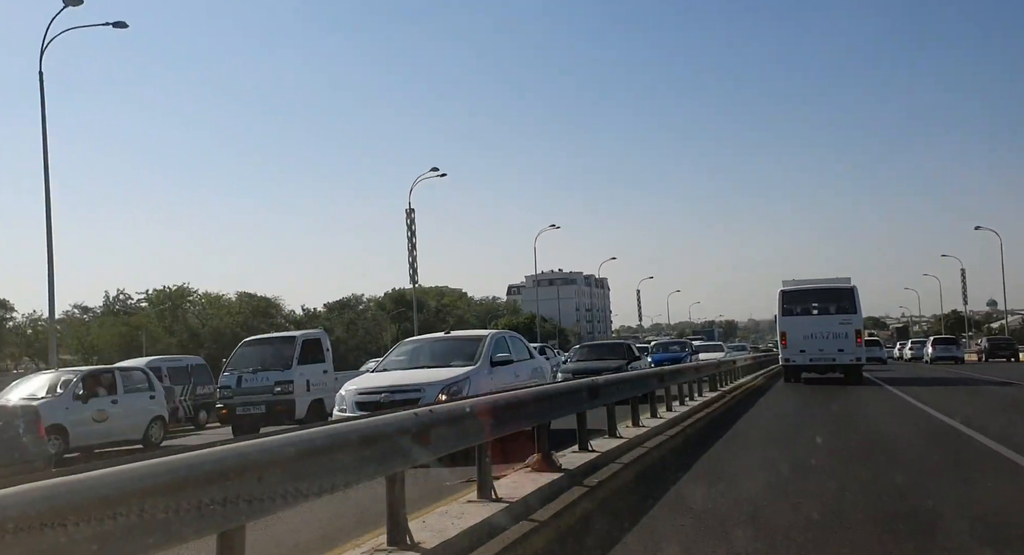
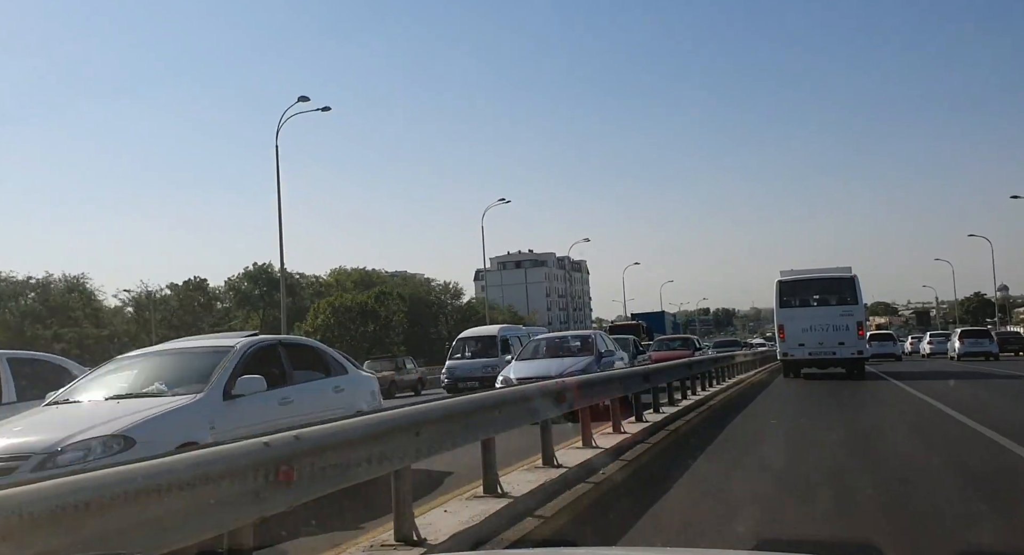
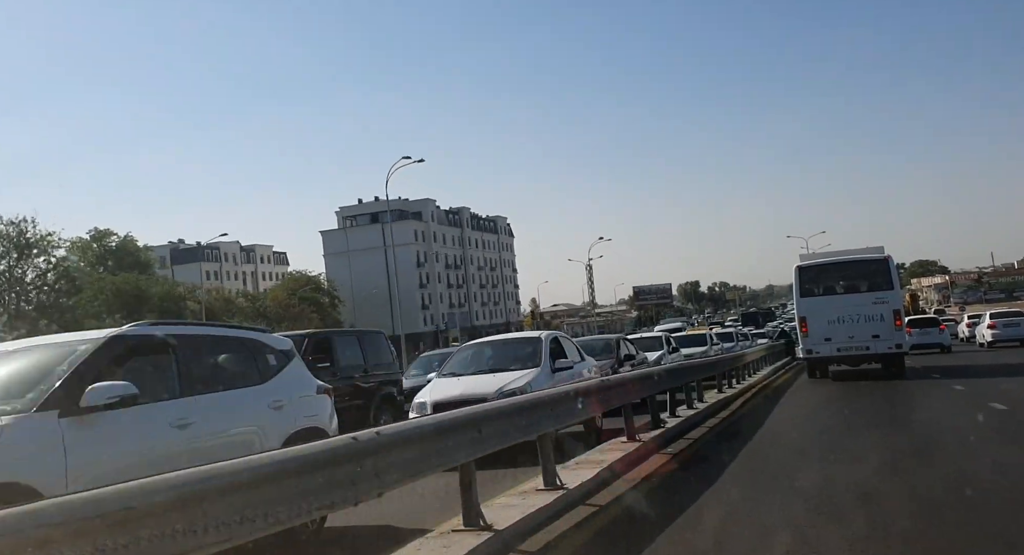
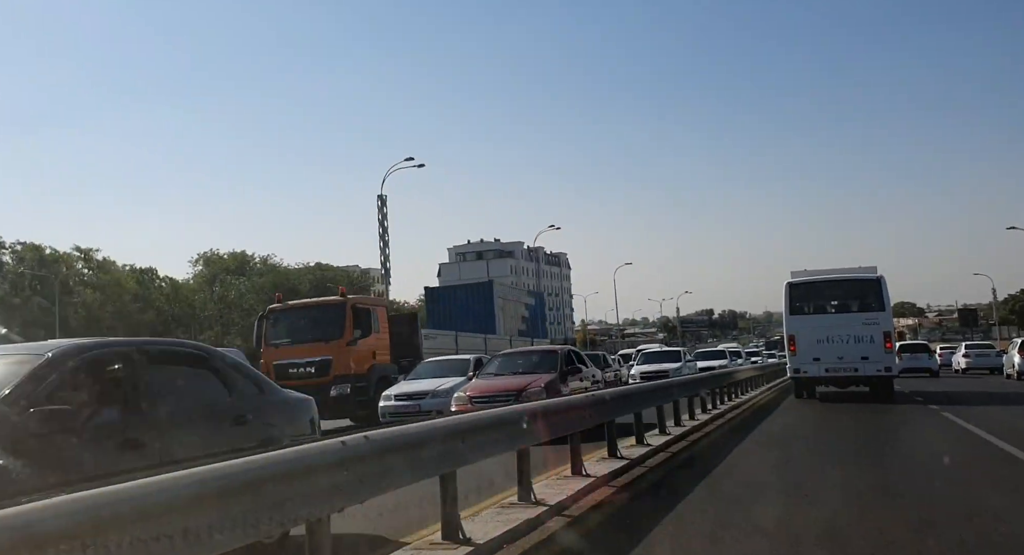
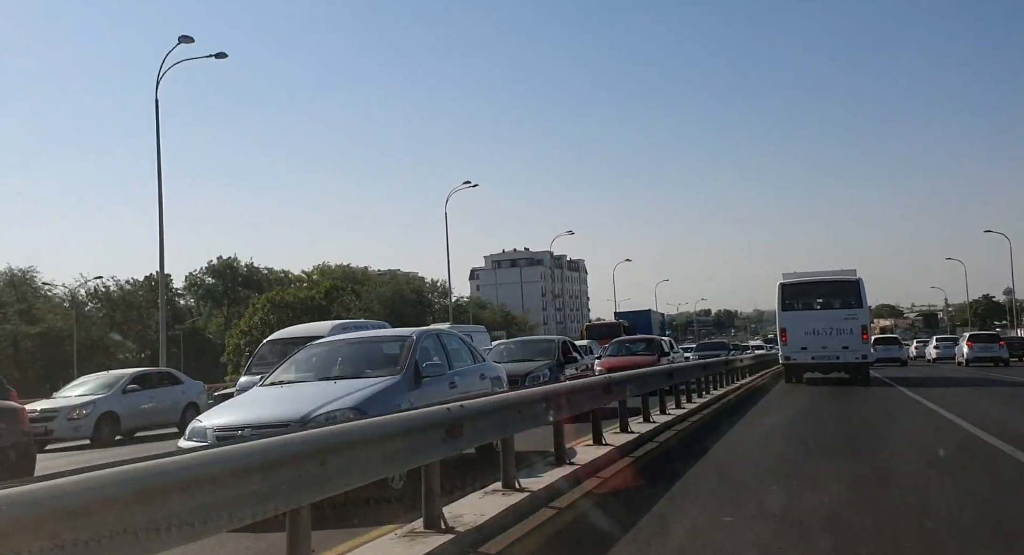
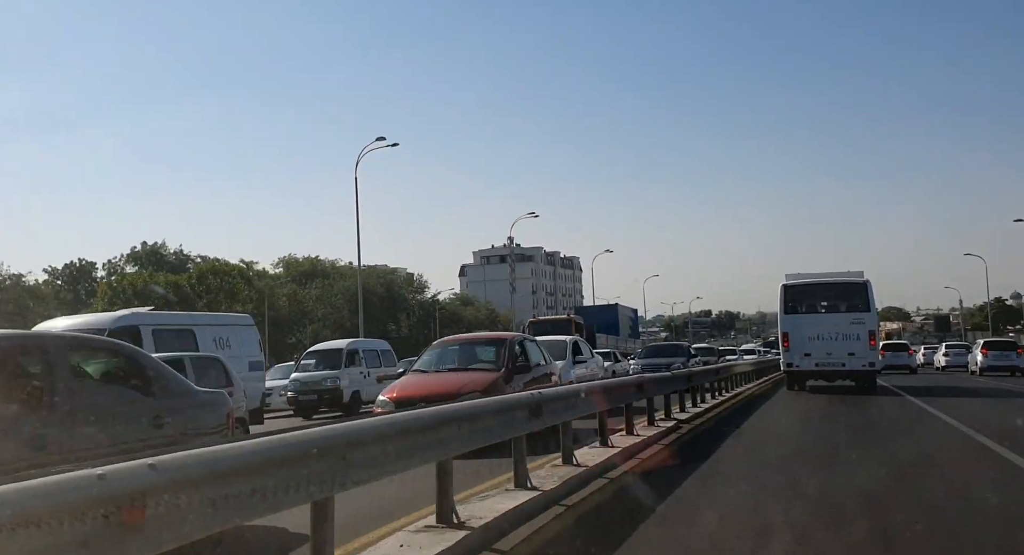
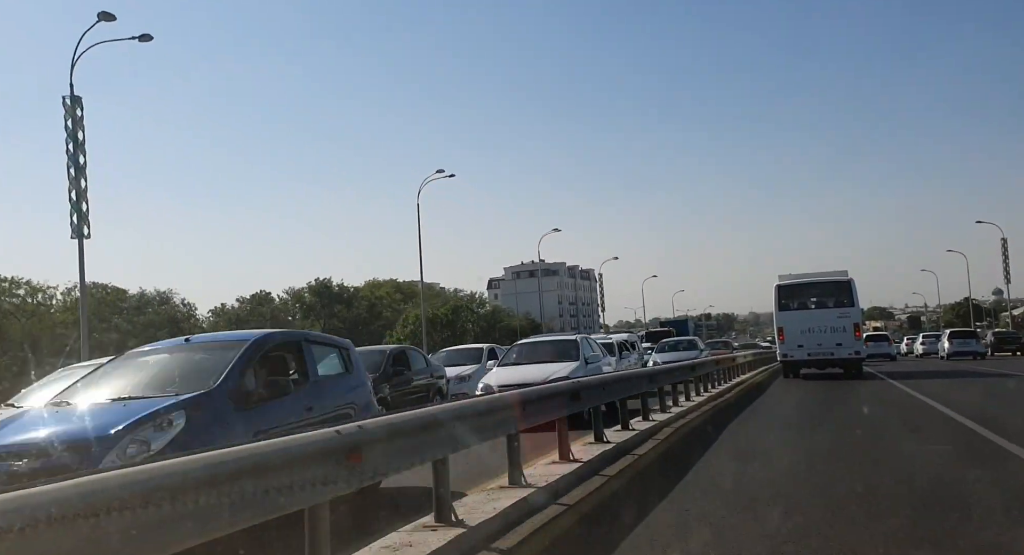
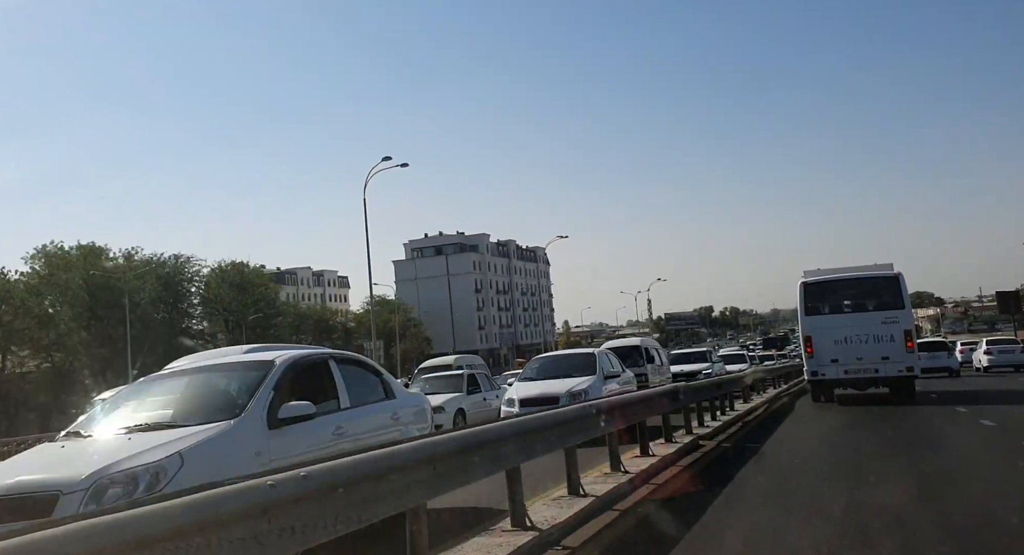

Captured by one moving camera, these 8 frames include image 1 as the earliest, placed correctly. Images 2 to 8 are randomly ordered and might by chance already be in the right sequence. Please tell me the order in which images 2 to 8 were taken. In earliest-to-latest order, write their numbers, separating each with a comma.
7, 2, 5, 6, 4, 8, 3
